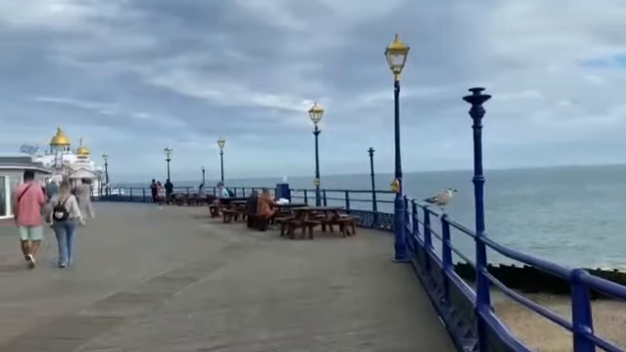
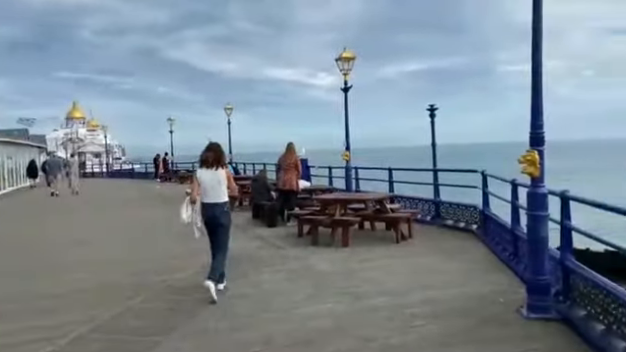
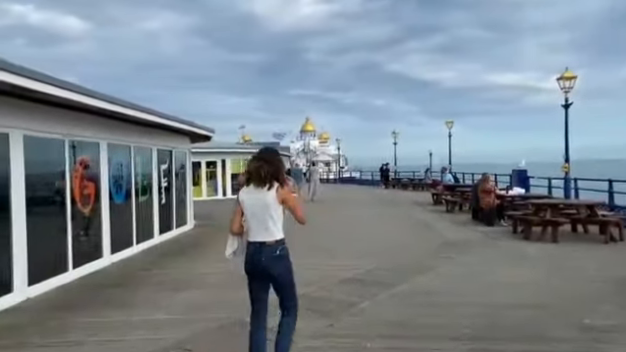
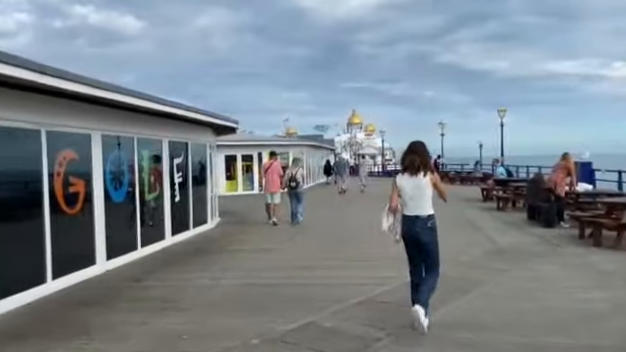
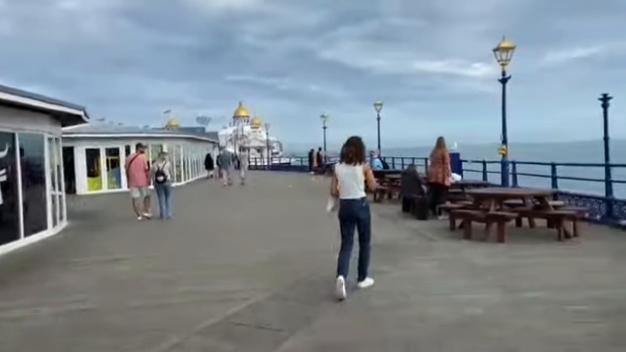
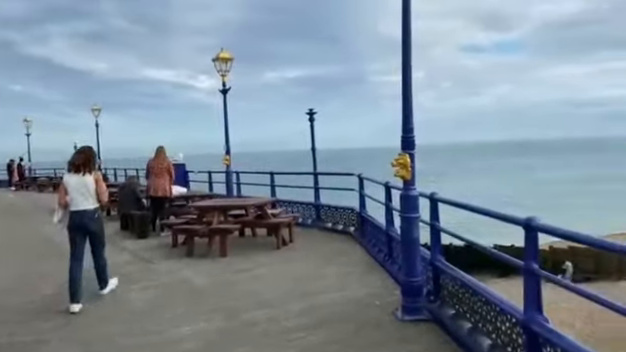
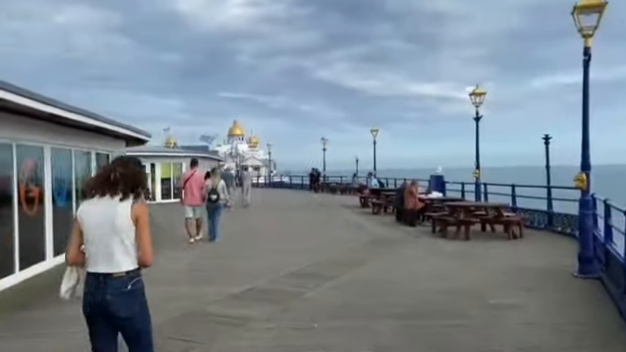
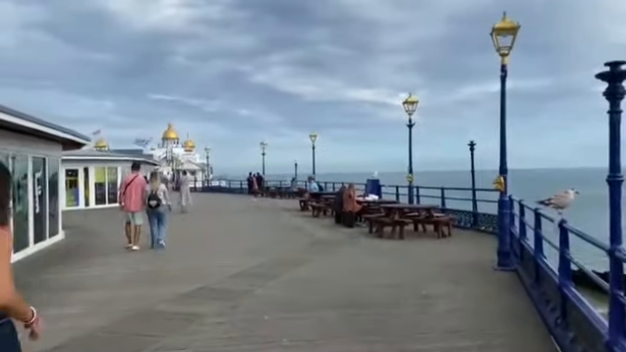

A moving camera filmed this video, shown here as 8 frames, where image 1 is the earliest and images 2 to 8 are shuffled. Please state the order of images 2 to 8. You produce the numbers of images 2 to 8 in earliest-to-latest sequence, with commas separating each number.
8, 7, 3, 4, 5, 2, 6
